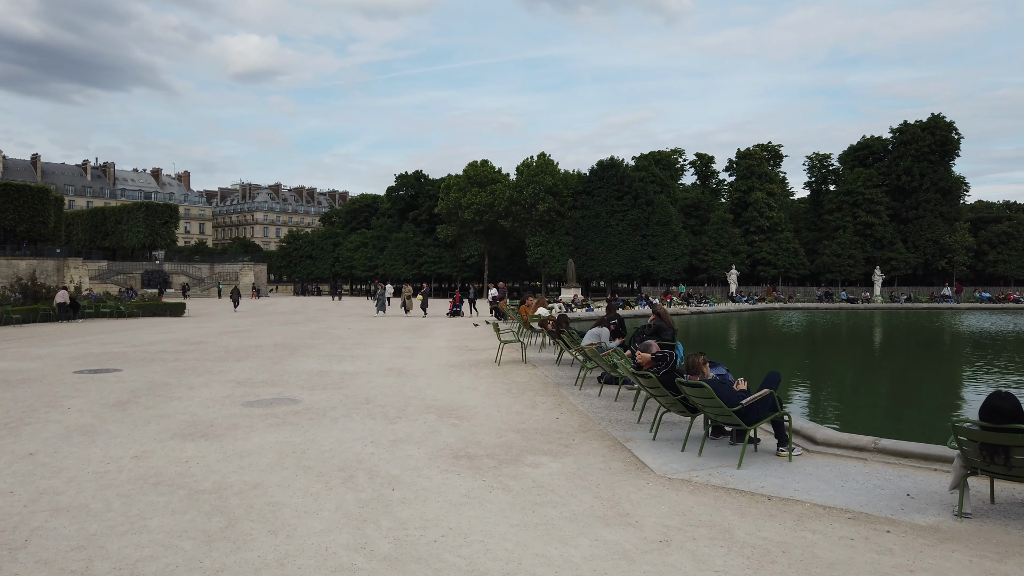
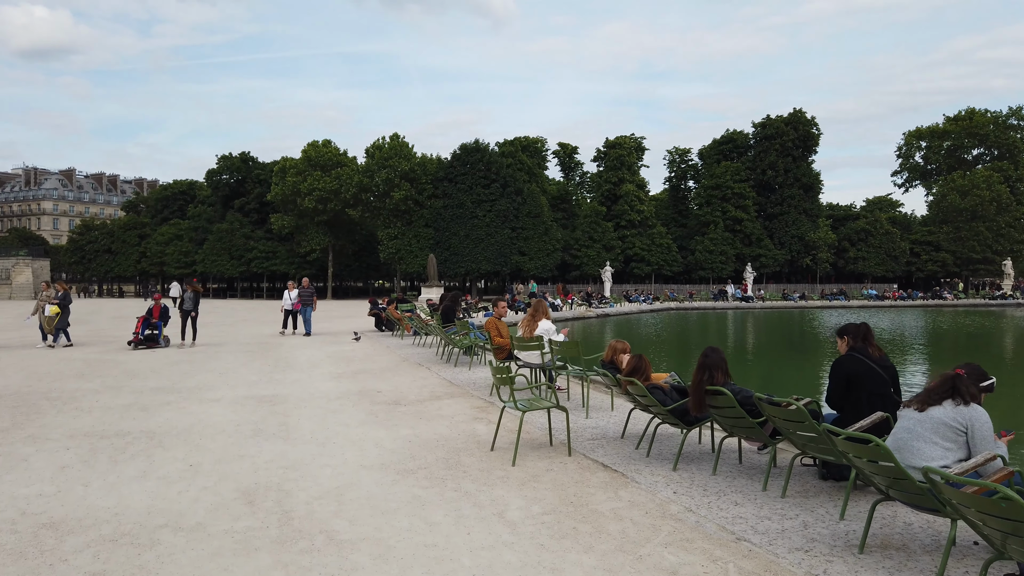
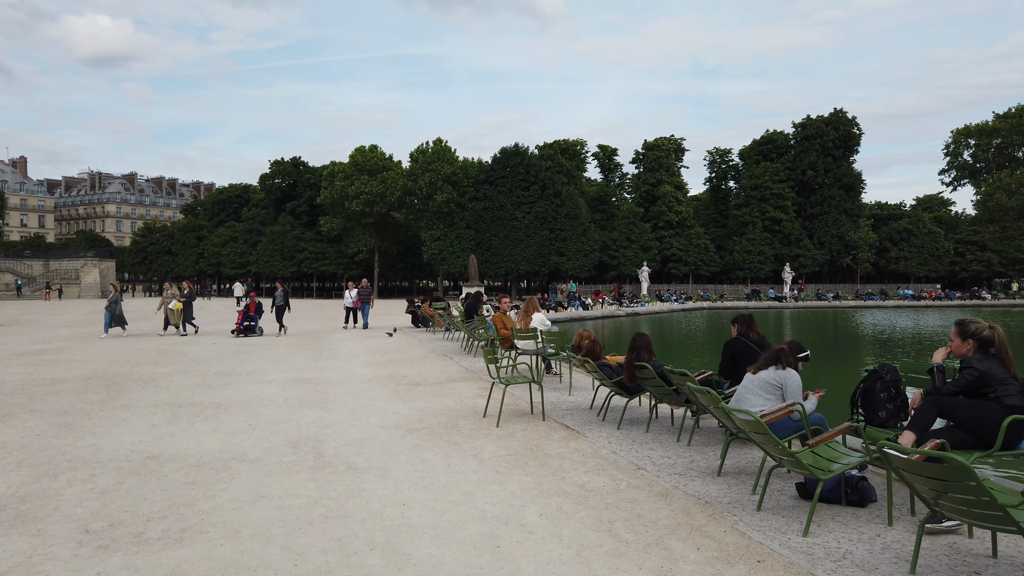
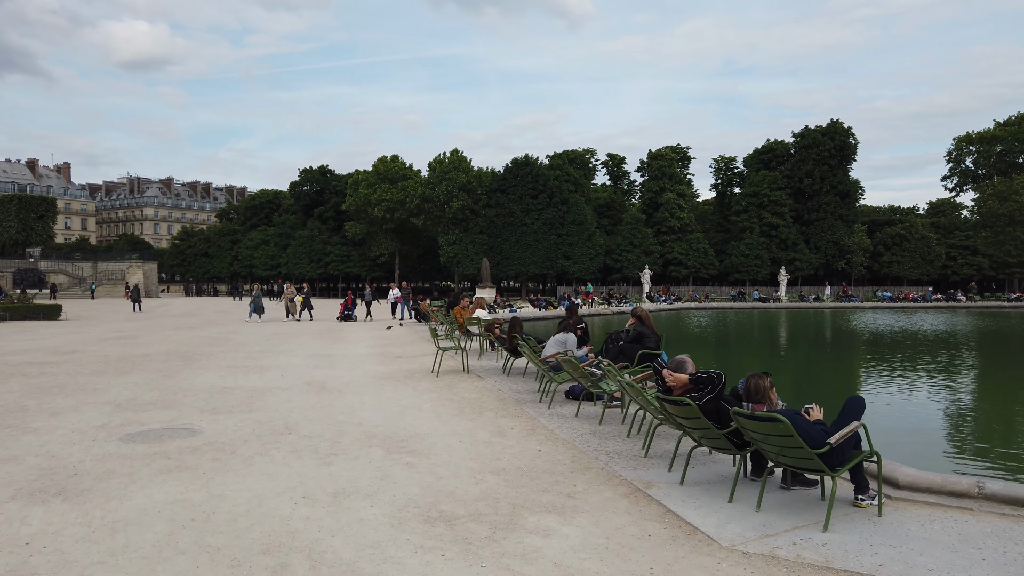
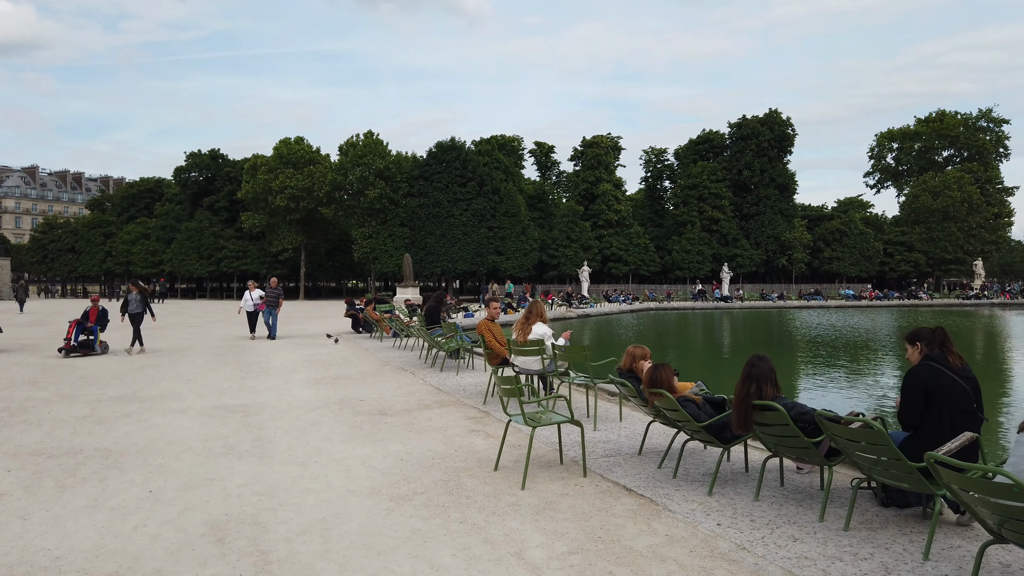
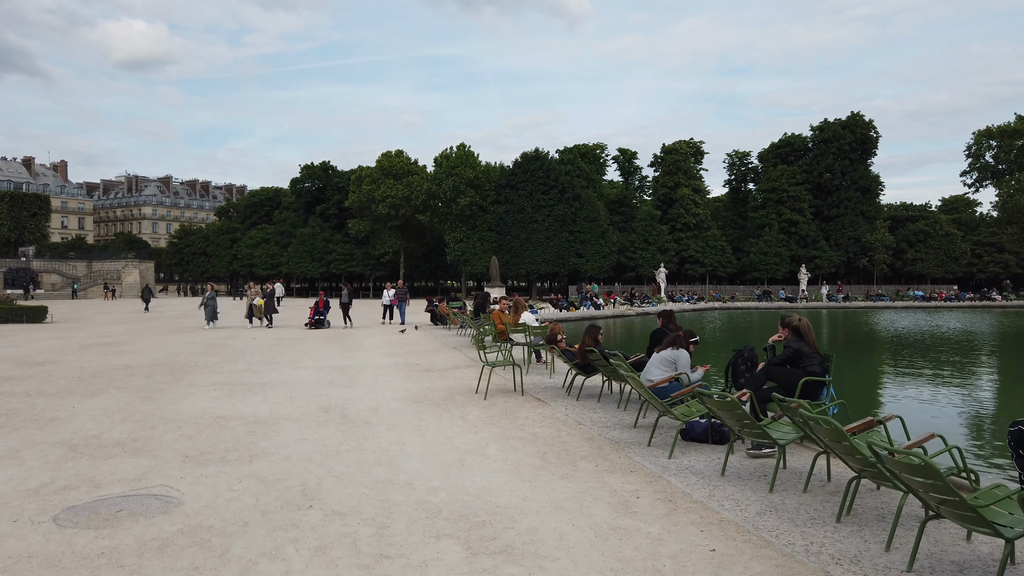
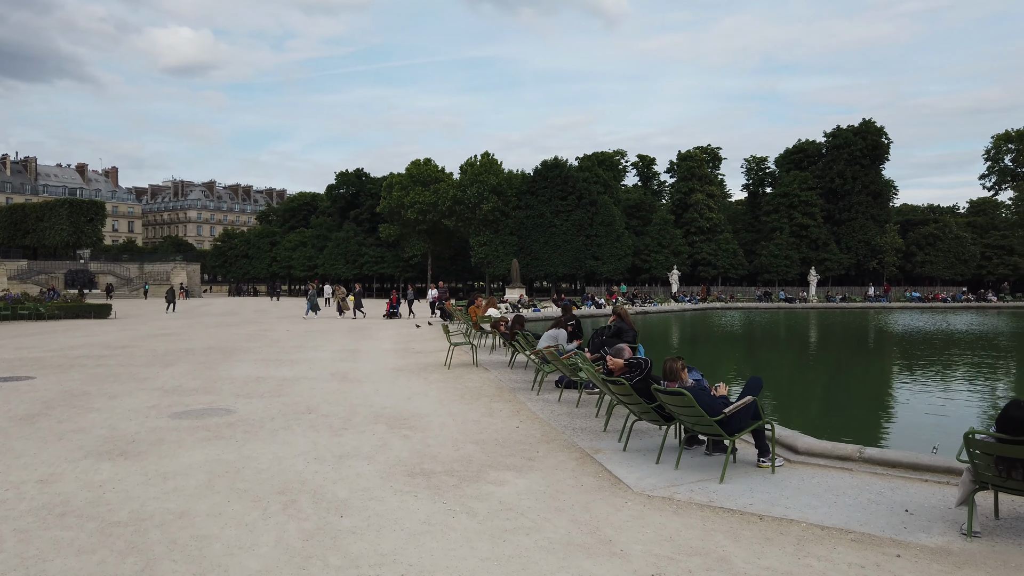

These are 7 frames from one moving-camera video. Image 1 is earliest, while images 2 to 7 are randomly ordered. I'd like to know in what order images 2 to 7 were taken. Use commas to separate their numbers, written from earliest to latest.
7, 4, 6, 3, 2, 5
